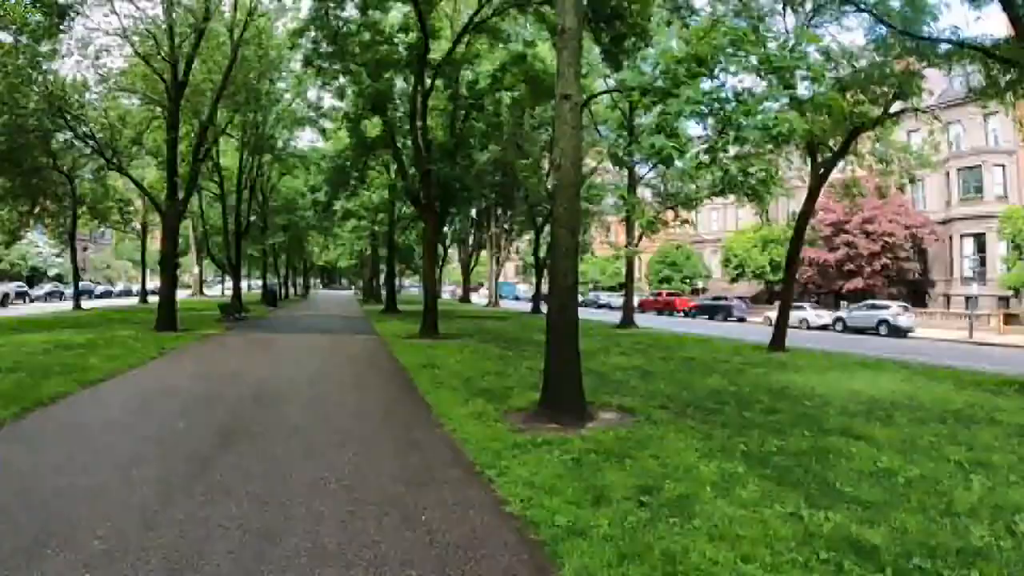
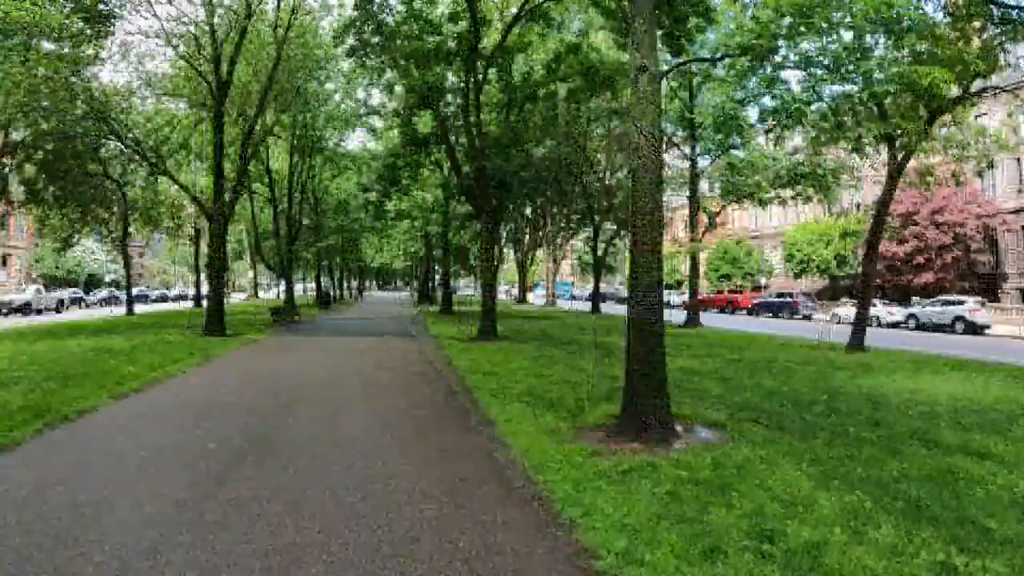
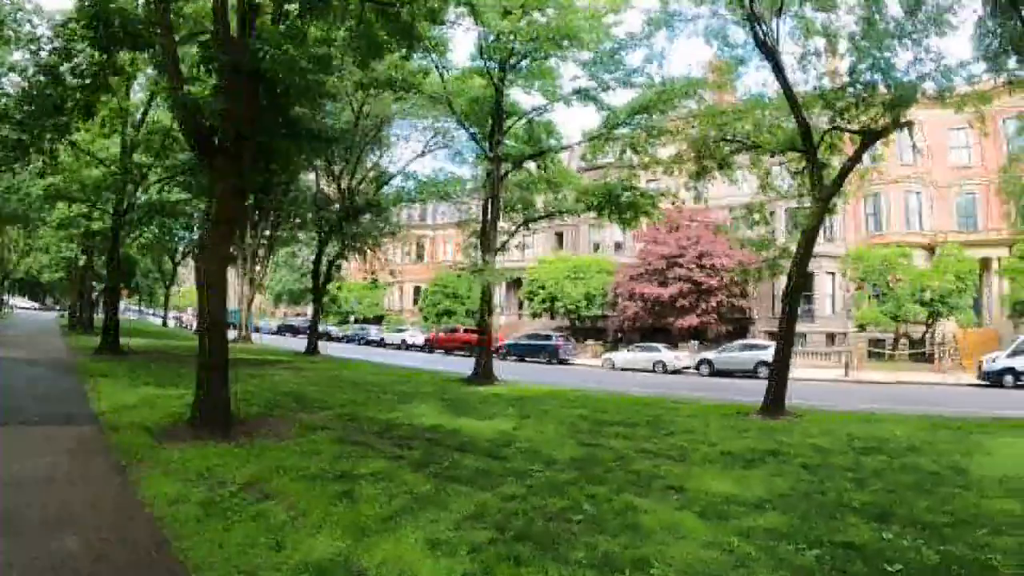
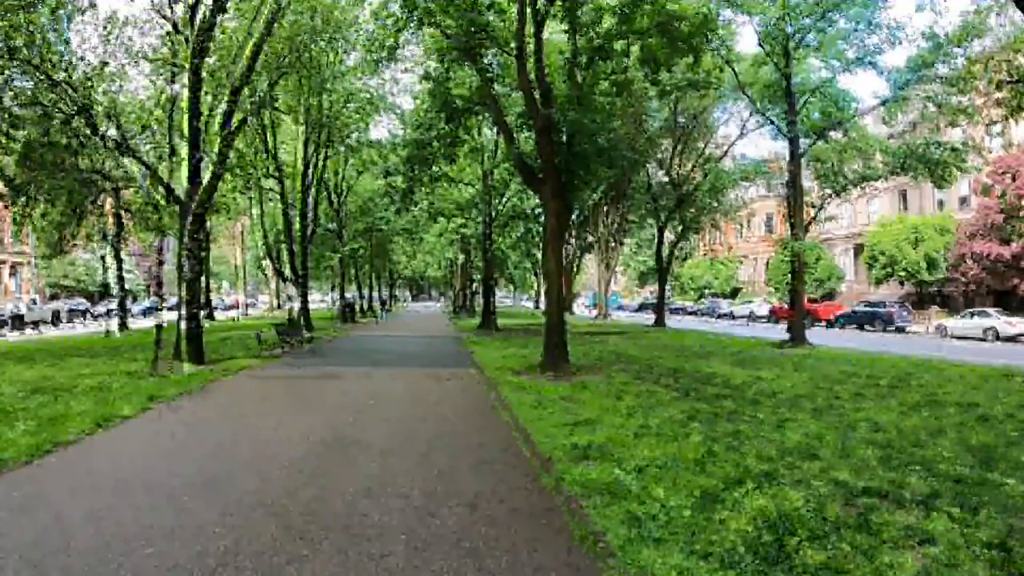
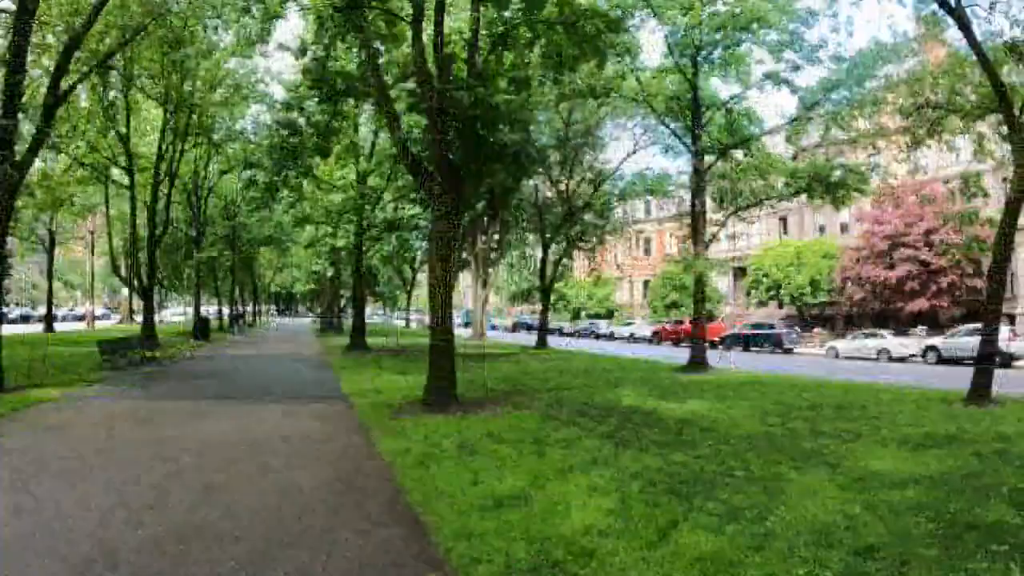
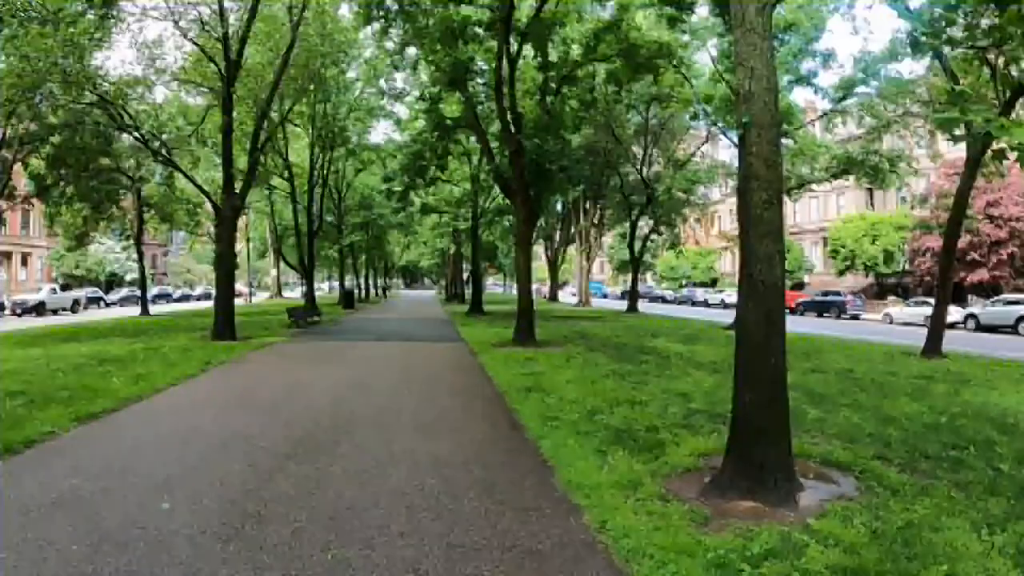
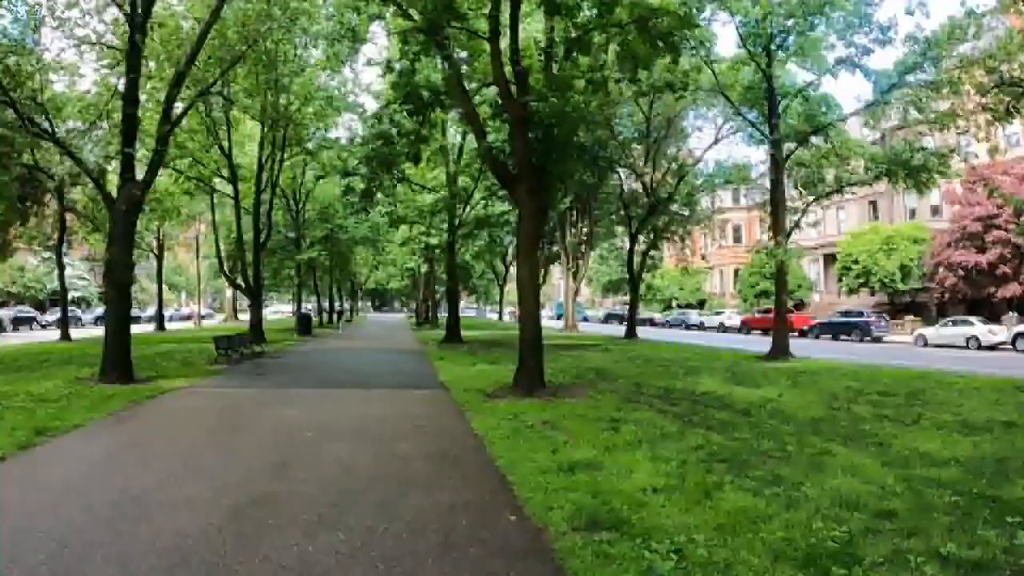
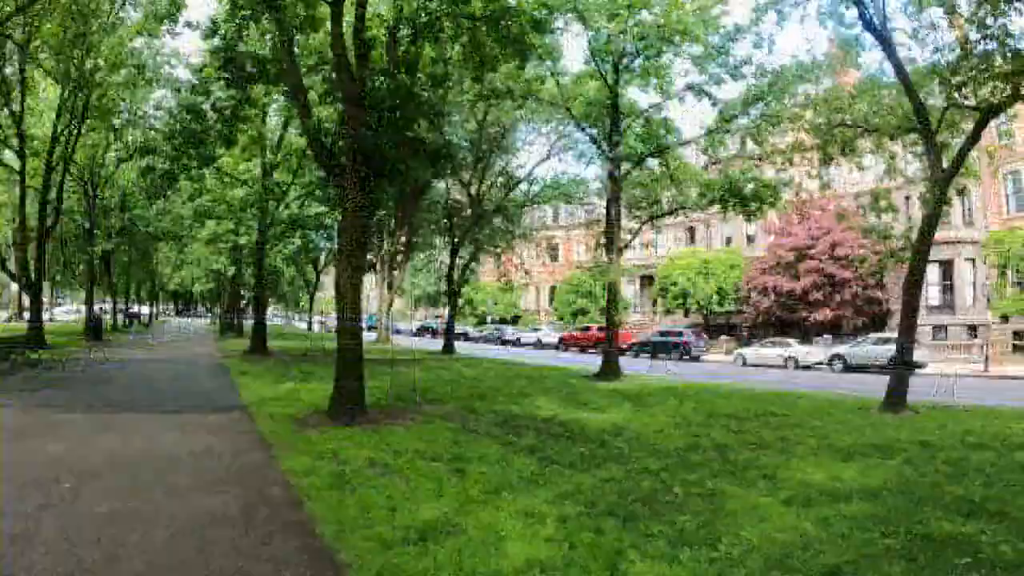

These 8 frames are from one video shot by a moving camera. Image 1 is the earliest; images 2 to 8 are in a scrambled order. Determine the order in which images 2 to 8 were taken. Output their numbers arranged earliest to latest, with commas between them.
2, 6, 4, 7, 5, 8, 3
